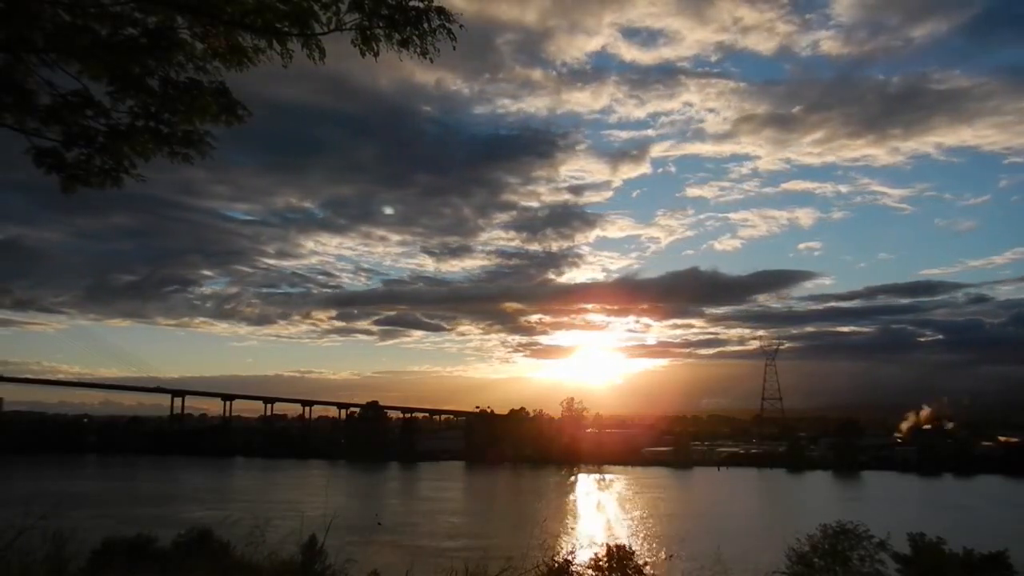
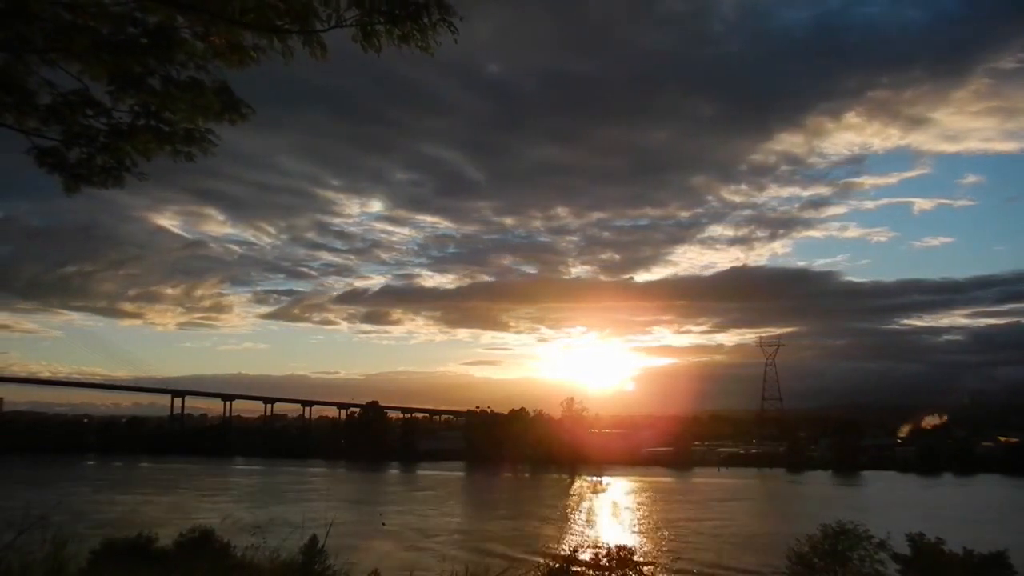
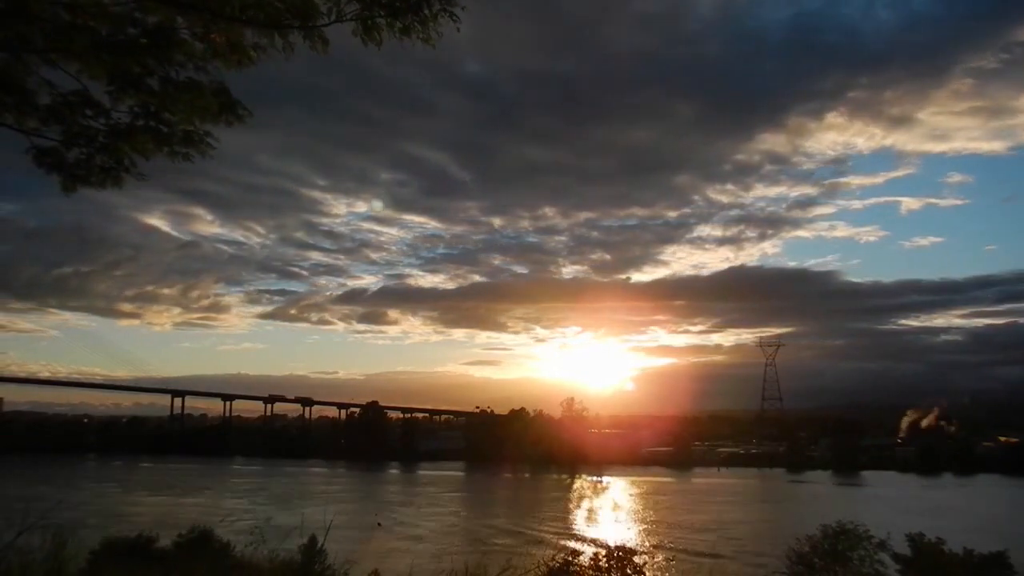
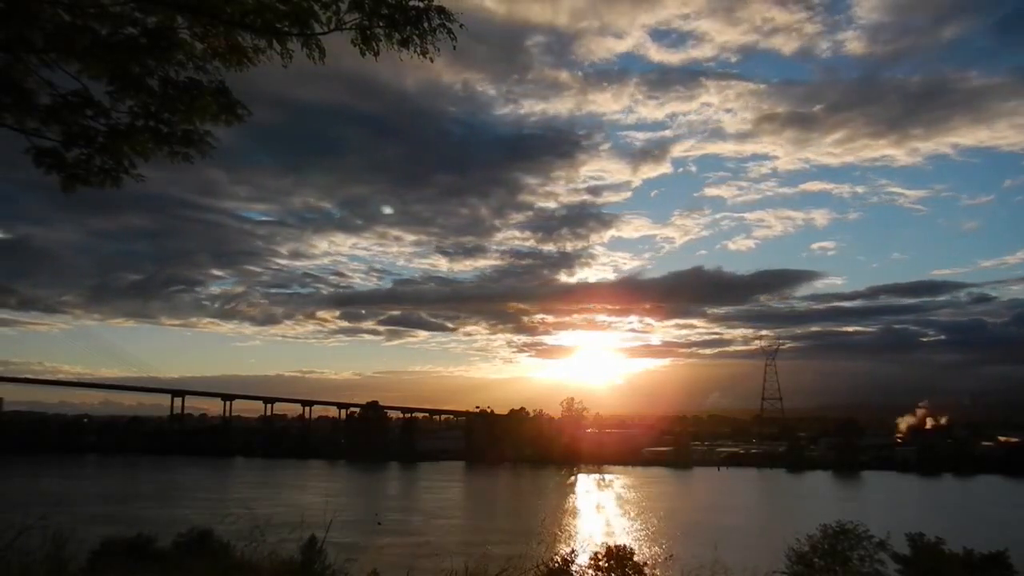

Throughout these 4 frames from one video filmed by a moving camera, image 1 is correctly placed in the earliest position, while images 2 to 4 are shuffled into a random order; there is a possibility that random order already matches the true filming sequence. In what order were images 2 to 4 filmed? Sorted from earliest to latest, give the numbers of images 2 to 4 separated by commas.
4, 3, 2
